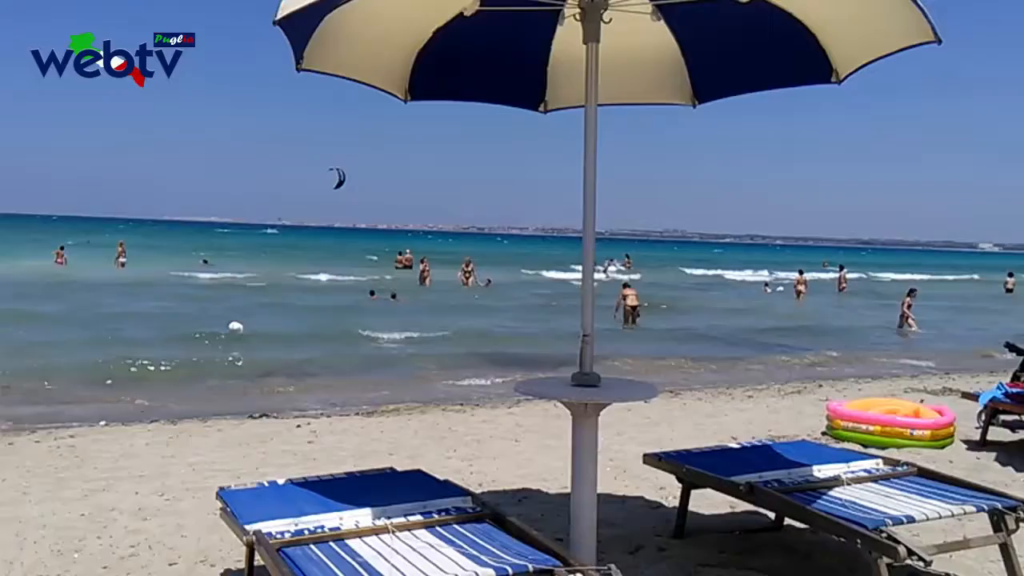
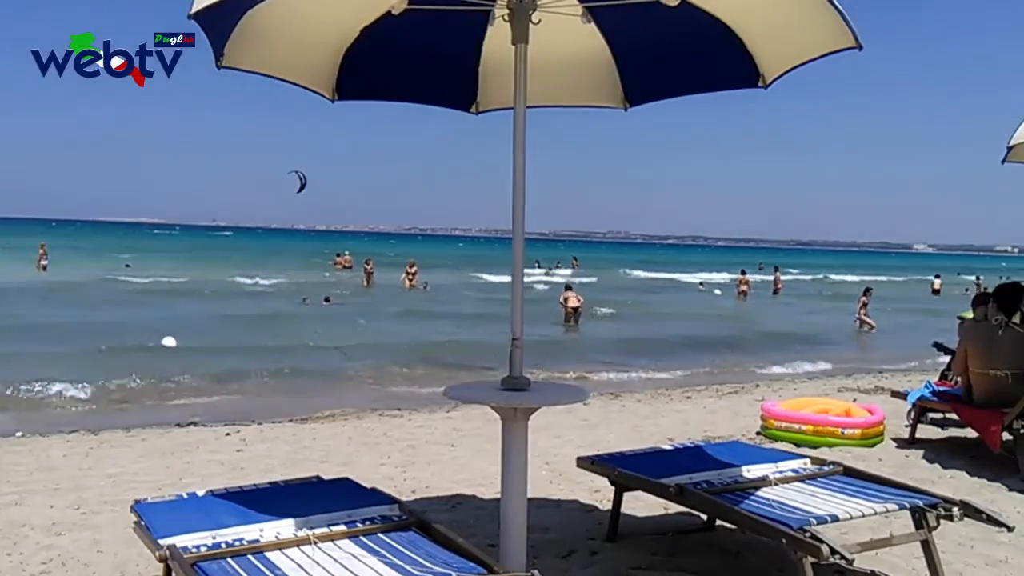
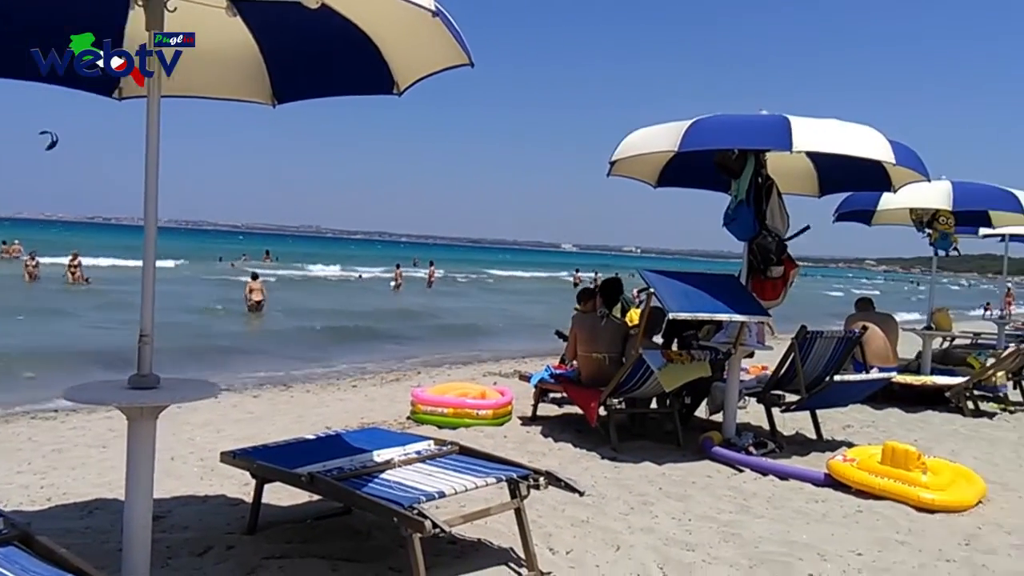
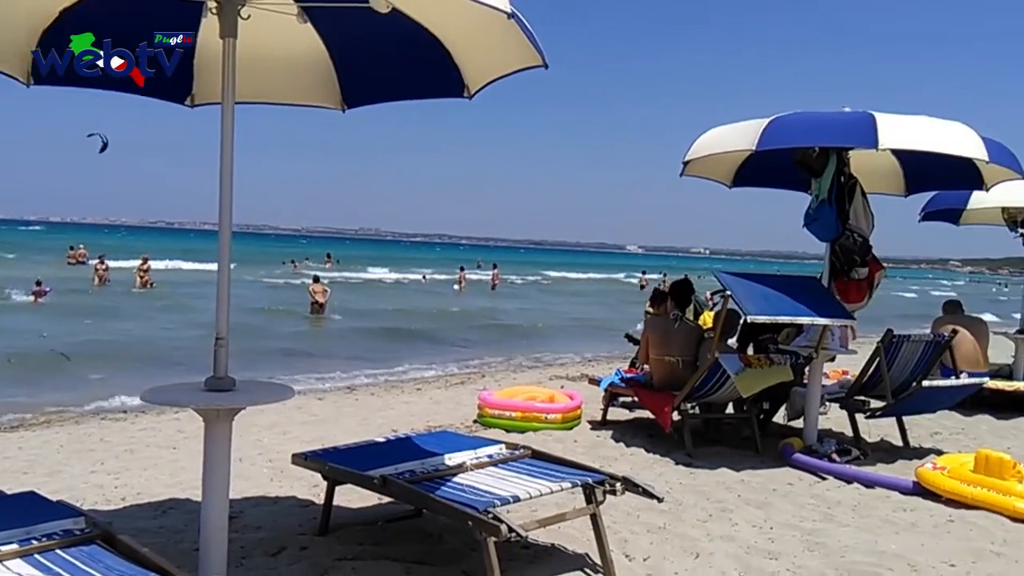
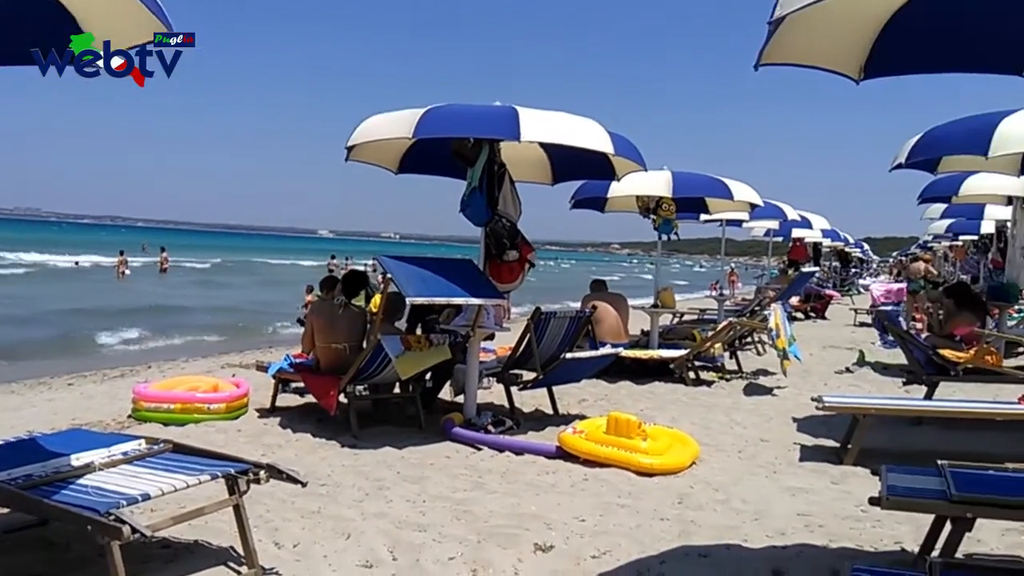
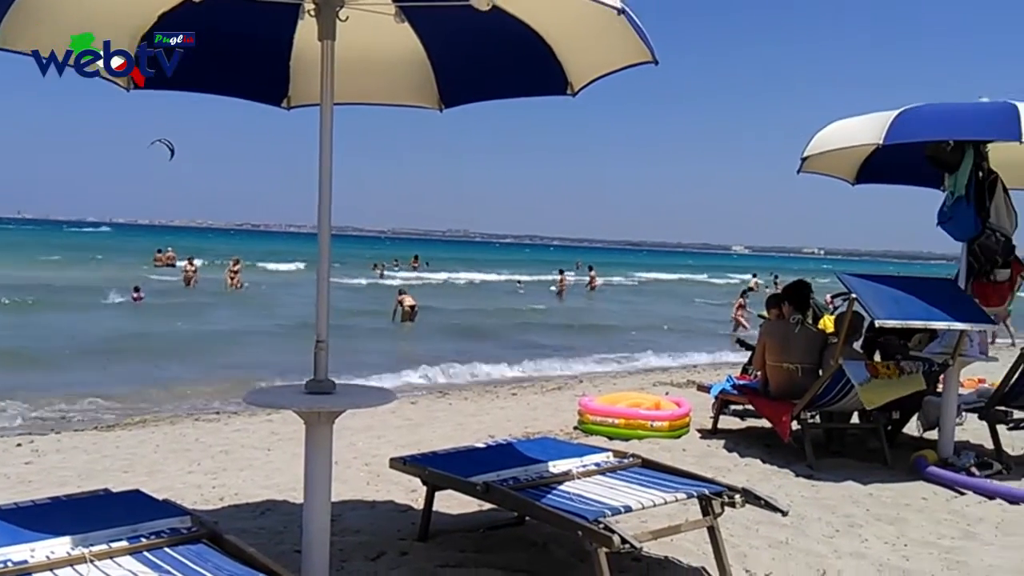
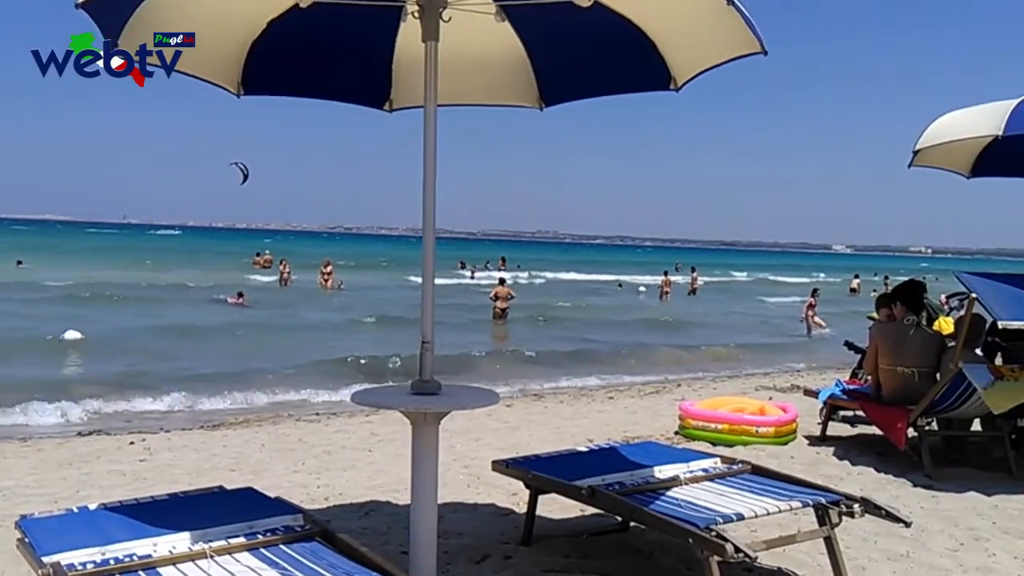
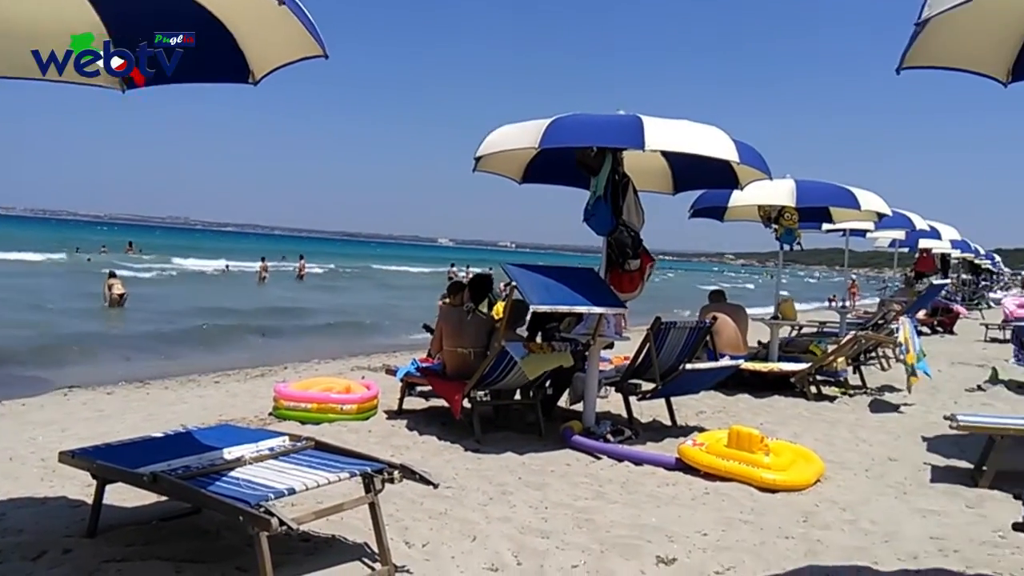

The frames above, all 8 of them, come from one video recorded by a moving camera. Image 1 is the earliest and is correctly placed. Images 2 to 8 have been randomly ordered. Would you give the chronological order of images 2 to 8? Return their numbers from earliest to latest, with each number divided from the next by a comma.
2, 7, 6, 4, 3, 8, 5
